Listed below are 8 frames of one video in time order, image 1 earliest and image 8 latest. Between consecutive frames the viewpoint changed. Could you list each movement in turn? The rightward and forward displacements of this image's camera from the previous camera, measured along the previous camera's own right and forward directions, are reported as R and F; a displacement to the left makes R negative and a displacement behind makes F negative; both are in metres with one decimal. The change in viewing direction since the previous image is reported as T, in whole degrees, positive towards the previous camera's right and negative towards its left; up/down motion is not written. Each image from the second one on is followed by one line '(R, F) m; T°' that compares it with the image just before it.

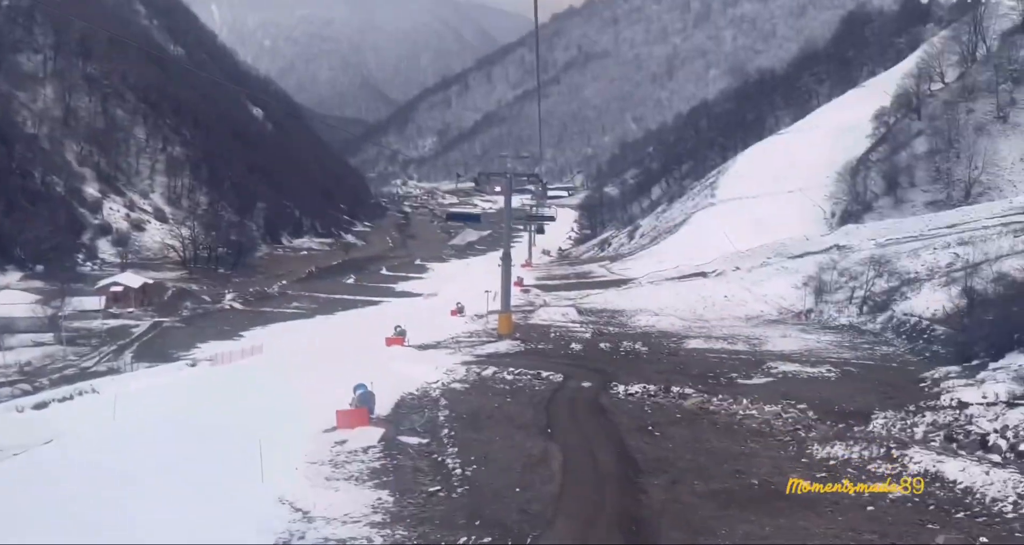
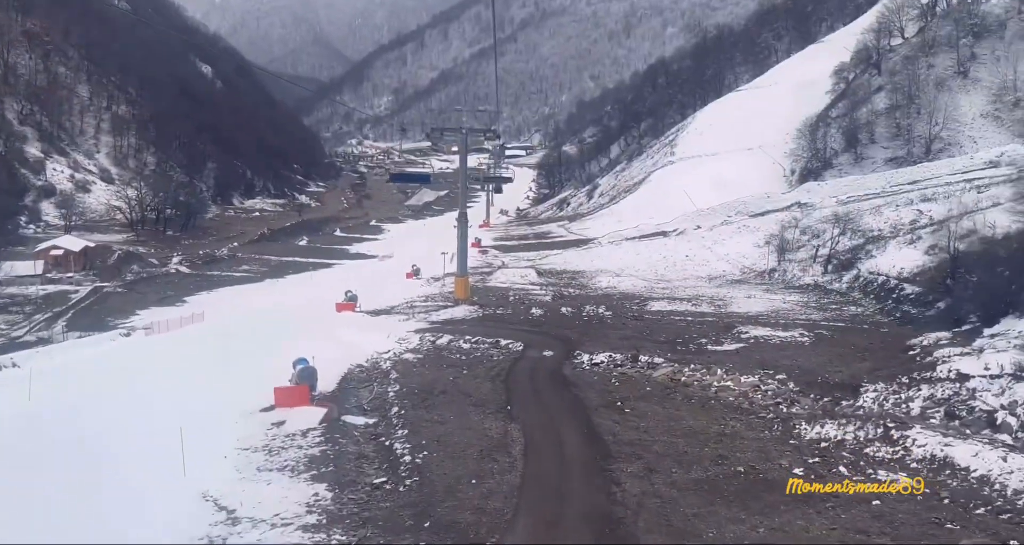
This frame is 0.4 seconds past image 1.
(0.0, +0.8) m; +2°
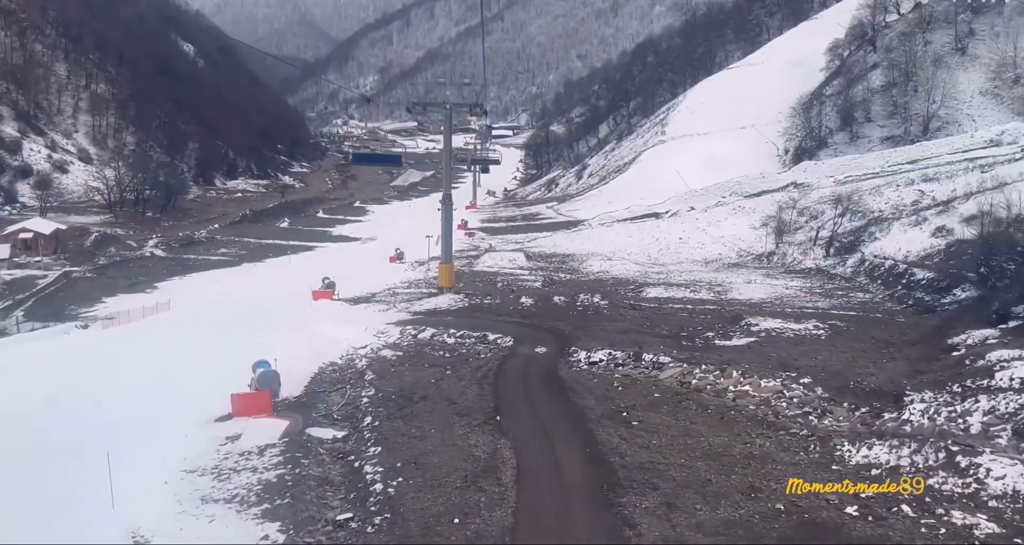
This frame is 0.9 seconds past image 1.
(0.0, +0.9) m; +1°
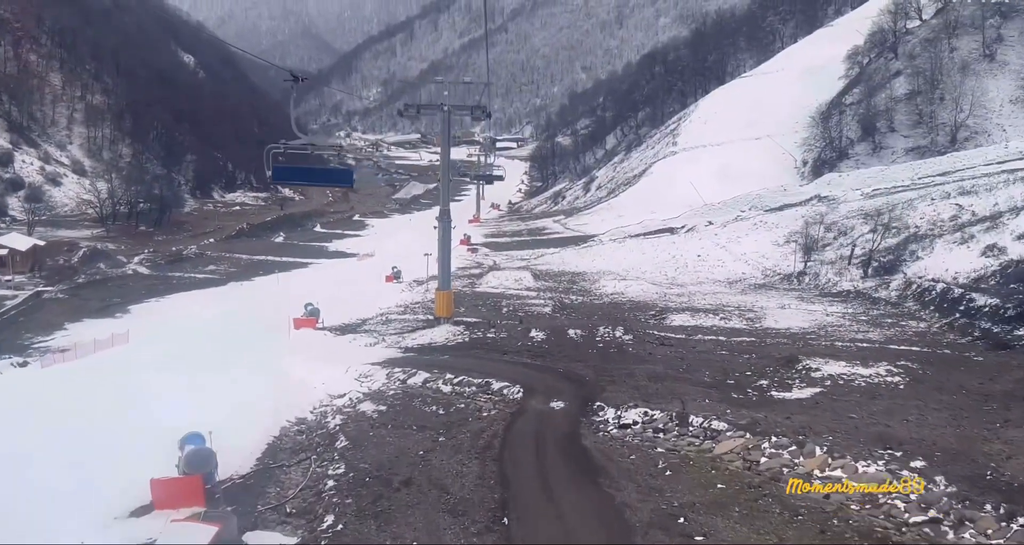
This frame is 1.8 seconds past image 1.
(0.0, +1.7) m; 0°
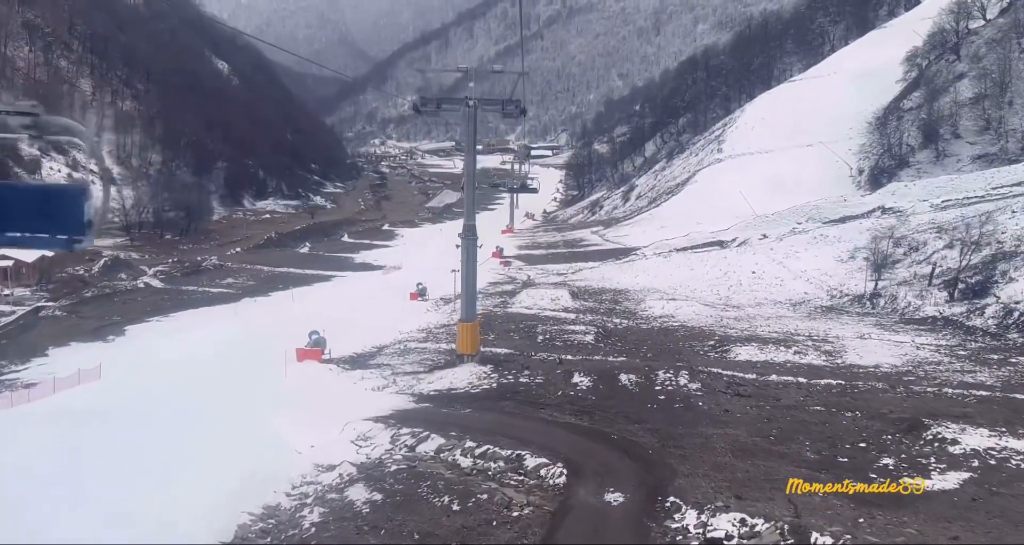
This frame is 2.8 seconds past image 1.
(0.0, +1.9) m; -2°
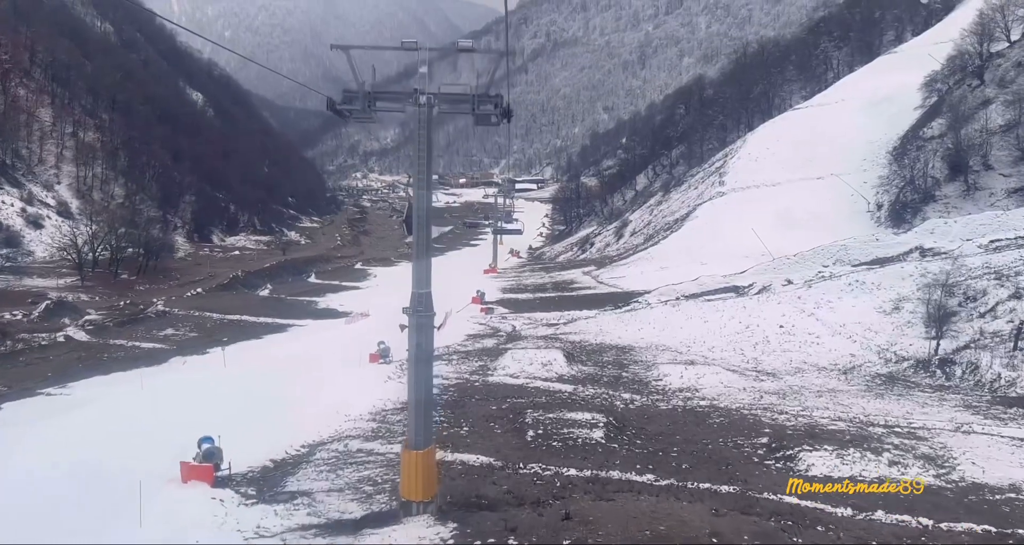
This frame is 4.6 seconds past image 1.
(0.0, +3.4) m; +1°
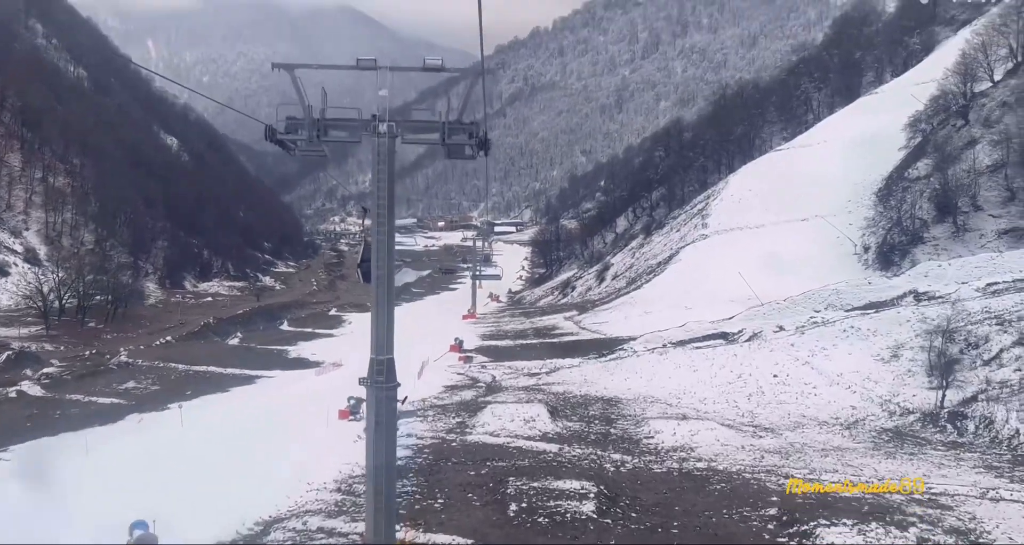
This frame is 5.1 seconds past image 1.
(0.0, +0.9) m; +1°
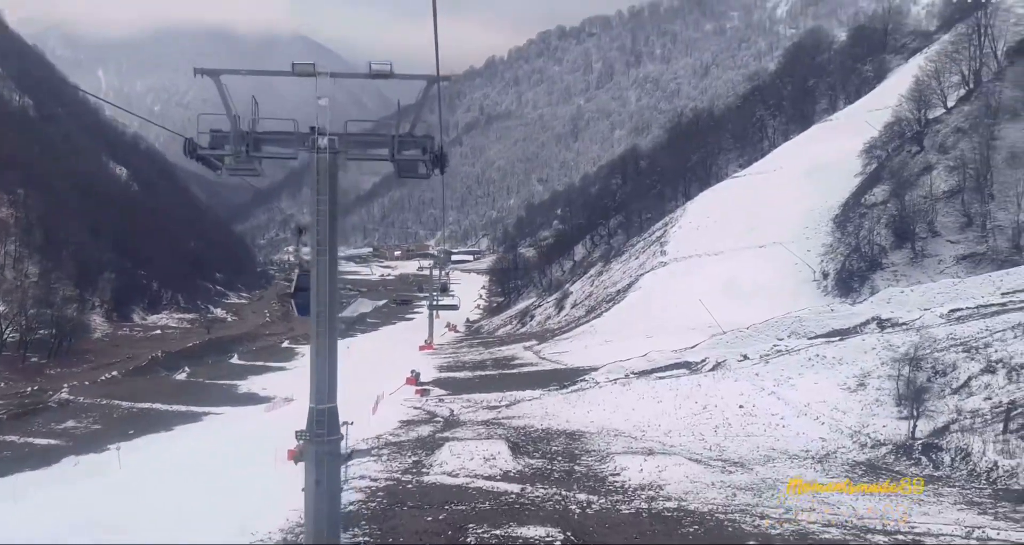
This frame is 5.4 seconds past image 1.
(0.0, +0.6) m; +2°
